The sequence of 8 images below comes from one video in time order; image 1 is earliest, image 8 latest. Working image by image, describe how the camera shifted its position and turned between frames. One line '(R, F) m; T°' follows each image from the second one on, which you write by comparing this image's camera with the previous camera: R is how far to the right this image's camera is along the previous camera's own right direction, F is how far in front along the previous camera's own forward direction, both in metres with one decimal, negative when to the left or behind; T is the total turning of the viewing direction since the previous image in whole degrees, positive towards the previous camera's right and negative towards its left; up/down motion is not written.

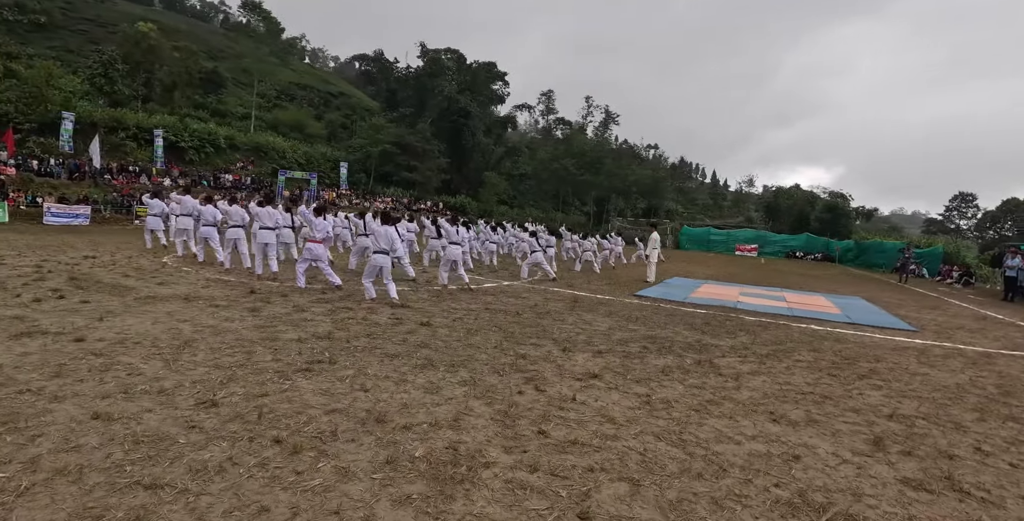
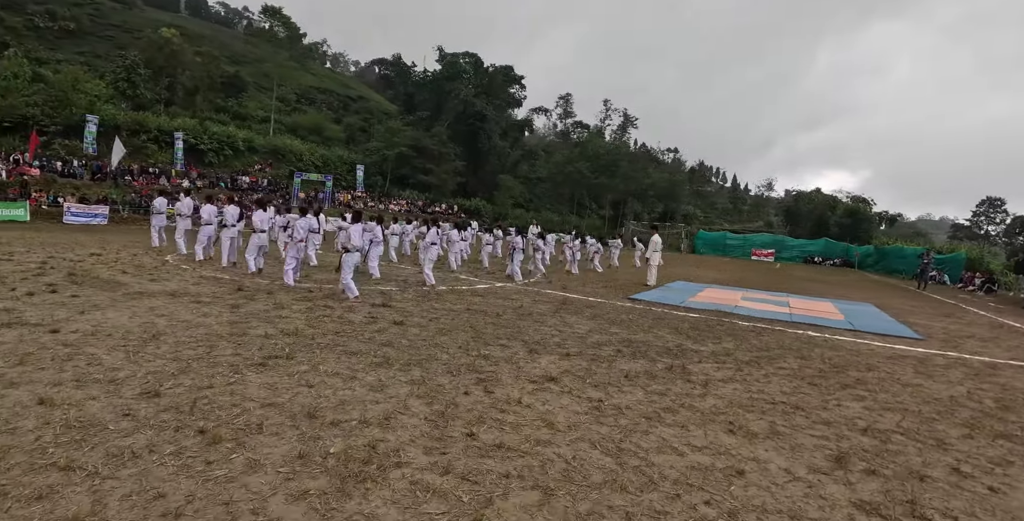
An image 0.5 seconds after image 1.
(+0.6, +0.2) m; -2°
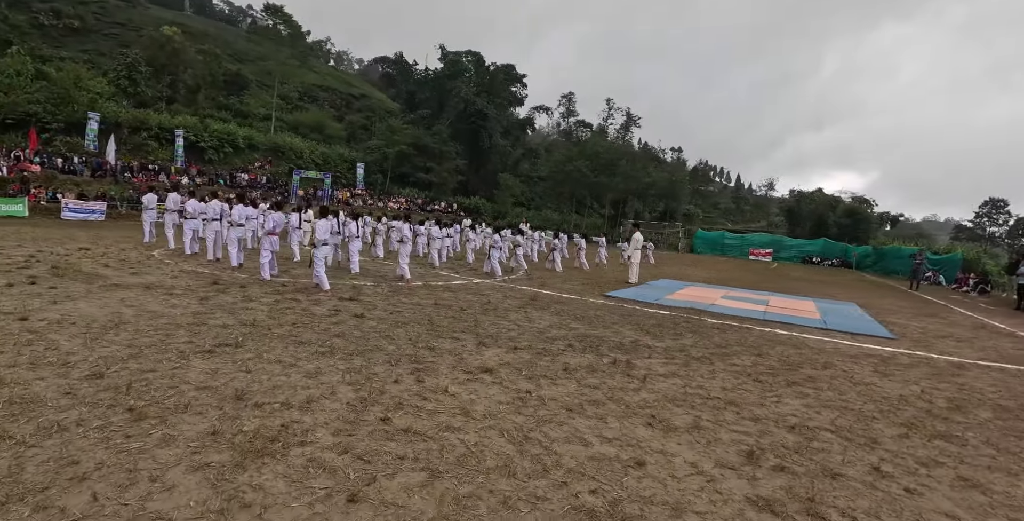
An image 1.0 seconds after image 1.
(+0.6, 0.0) m; -1°
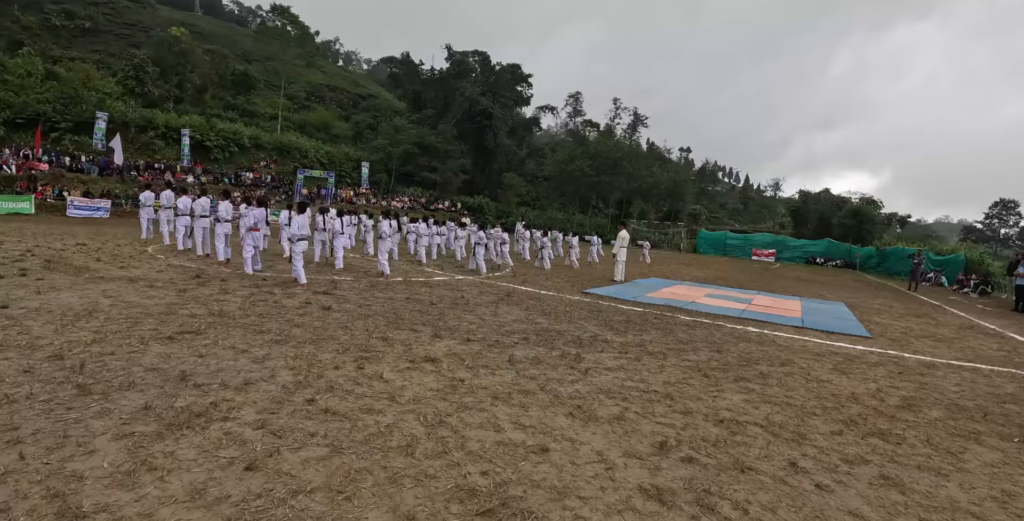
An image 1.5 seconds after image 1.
(+0.6, 0.0) m; -1°
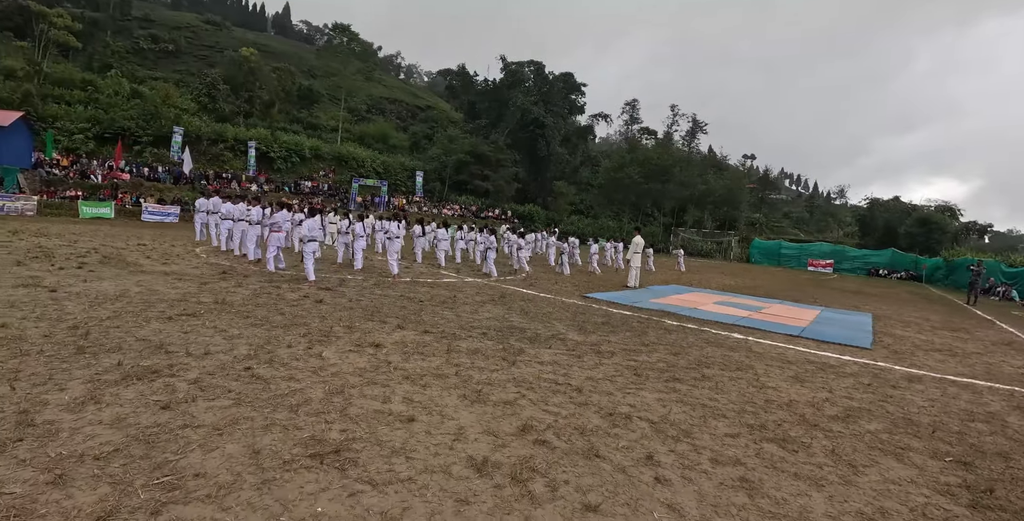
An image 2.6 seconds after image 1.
(+1.3, -0.2) m; -7°
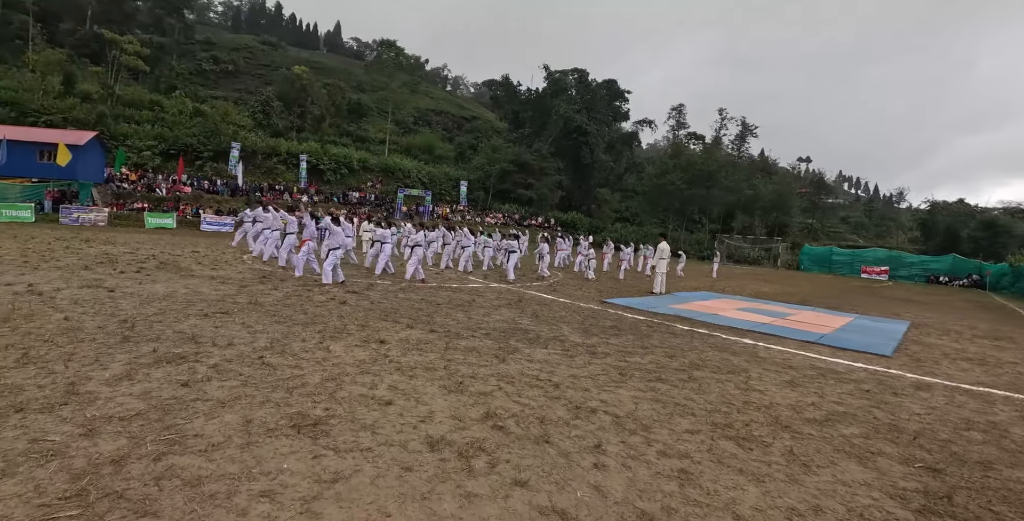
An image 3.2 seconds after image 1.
(+0.6, -0.3) m; -5°
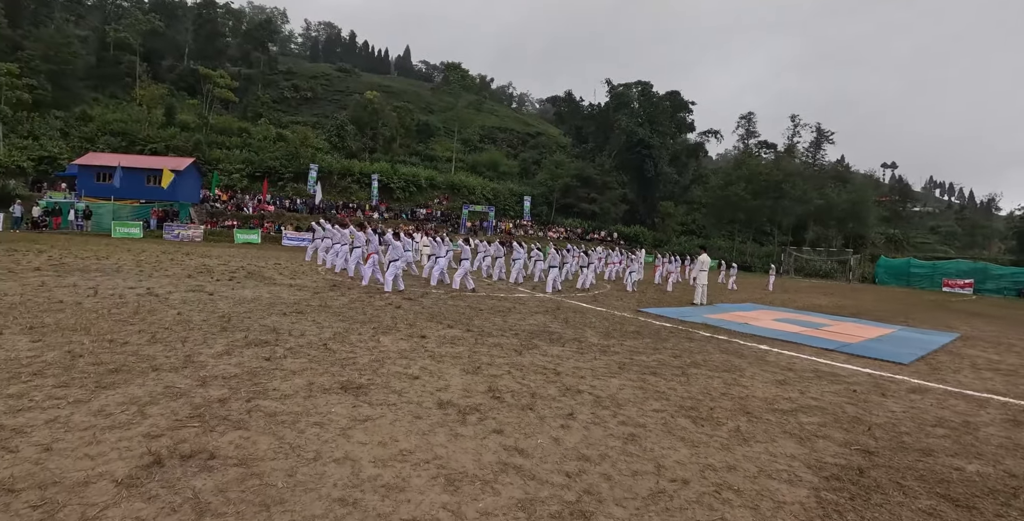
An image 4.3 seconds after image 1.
(+0.6, -0.9) m; -7°
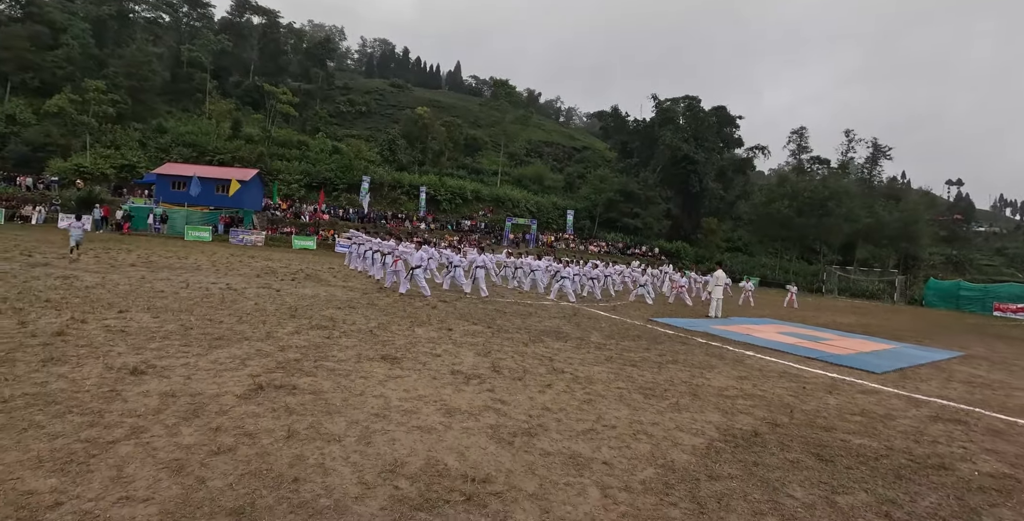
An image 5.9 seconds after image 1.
(+0.5, -1.4) m; -5°
